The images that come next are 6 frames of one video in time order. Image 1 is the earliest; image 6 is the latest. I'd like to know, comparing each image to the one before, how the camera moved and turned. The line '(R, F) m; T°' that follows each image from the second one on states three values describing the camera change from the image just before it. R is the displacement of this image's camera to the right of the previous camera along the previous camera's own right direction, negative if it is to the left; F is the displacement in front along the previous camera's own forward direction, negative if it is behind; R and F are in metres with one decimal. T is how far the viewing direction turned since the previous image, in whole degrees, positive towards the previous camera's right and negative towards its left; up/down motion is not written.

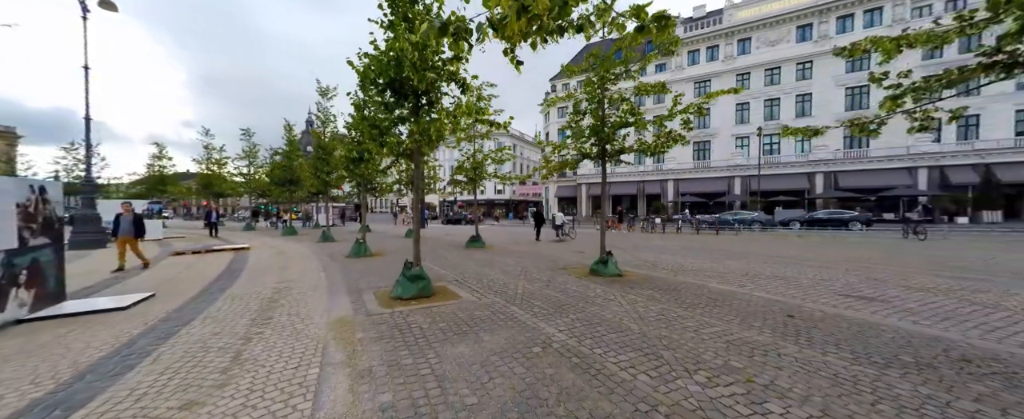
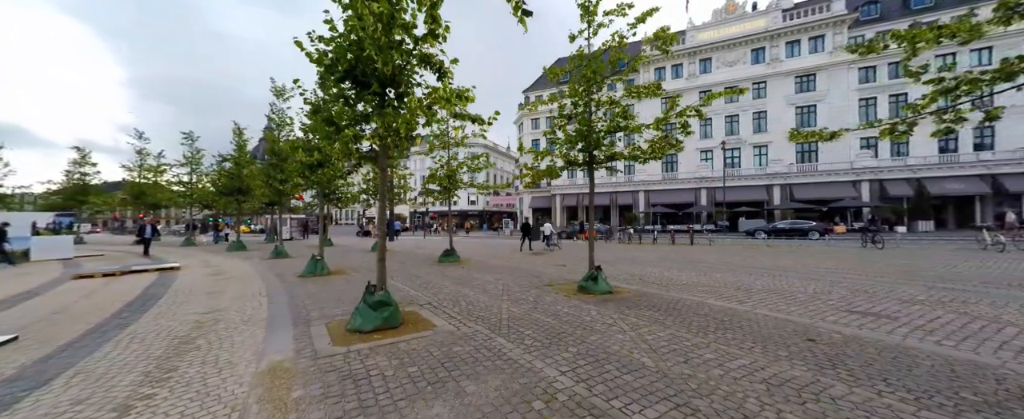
(-0.2, +0.8) m; +5°
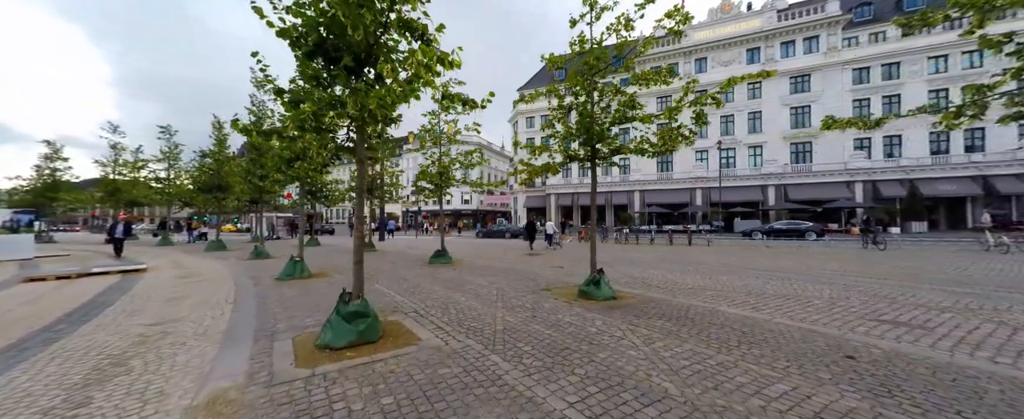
(0.0, +0.6) m; +1°
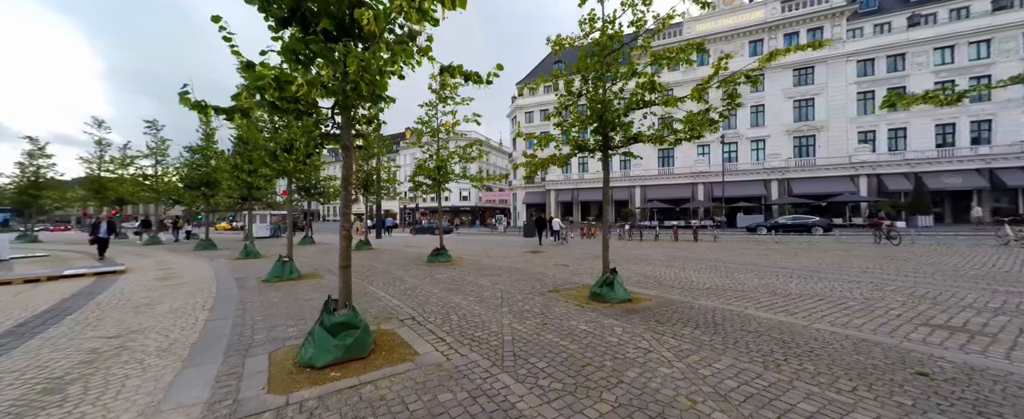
(-0.1, +0.6) m; 0°
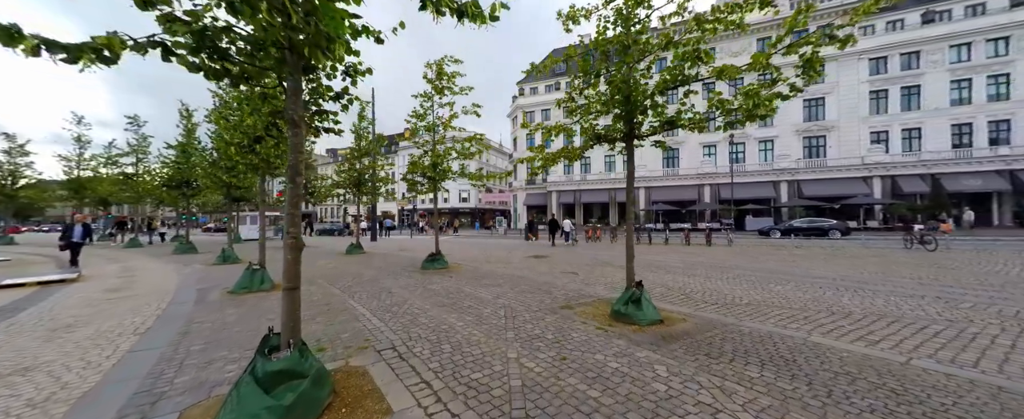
(-0.1, +1.1) m; 0°
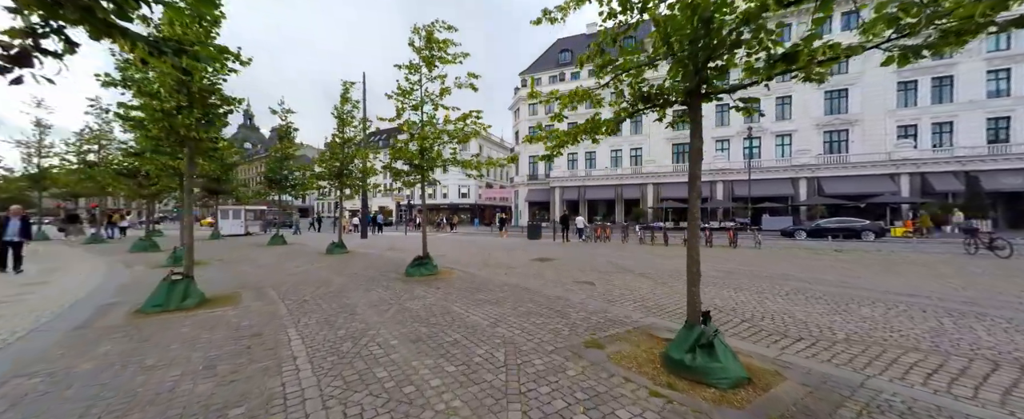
(0.0, +1.9) m; 0°
